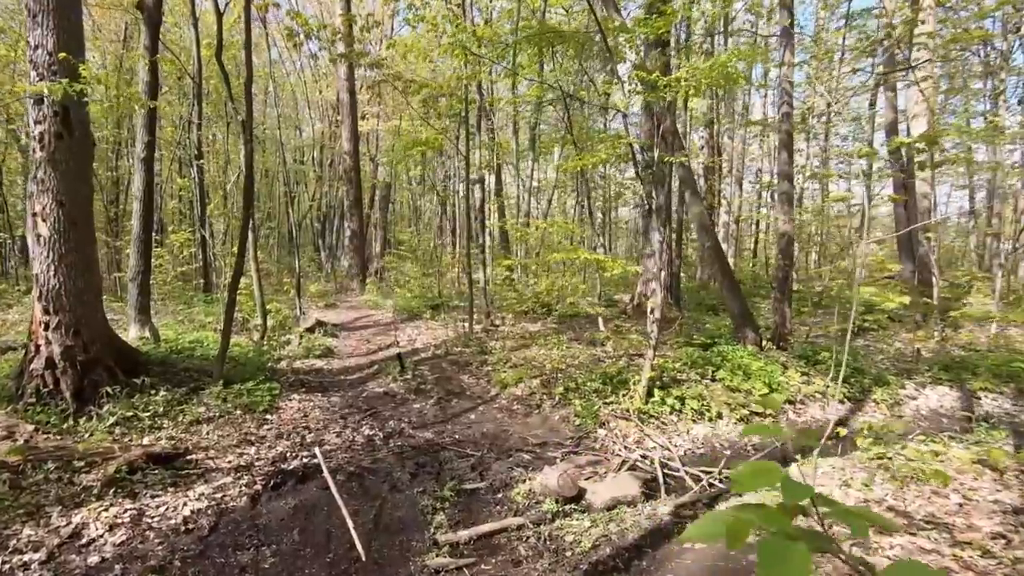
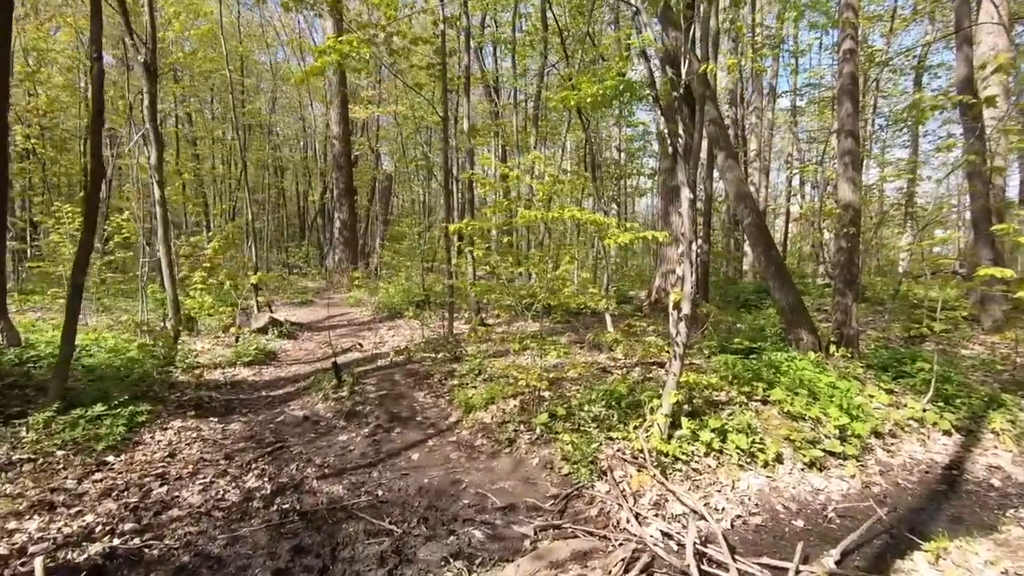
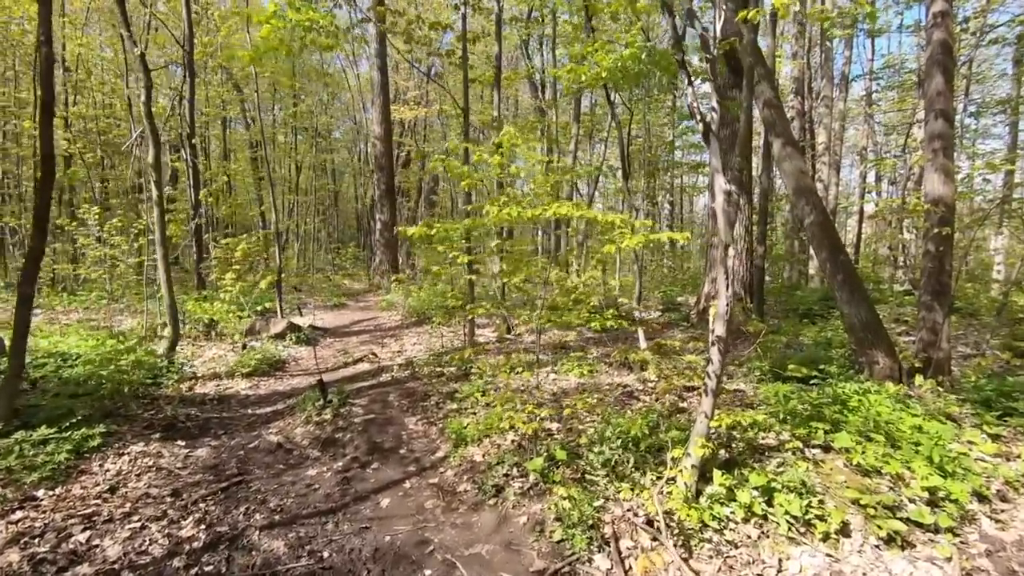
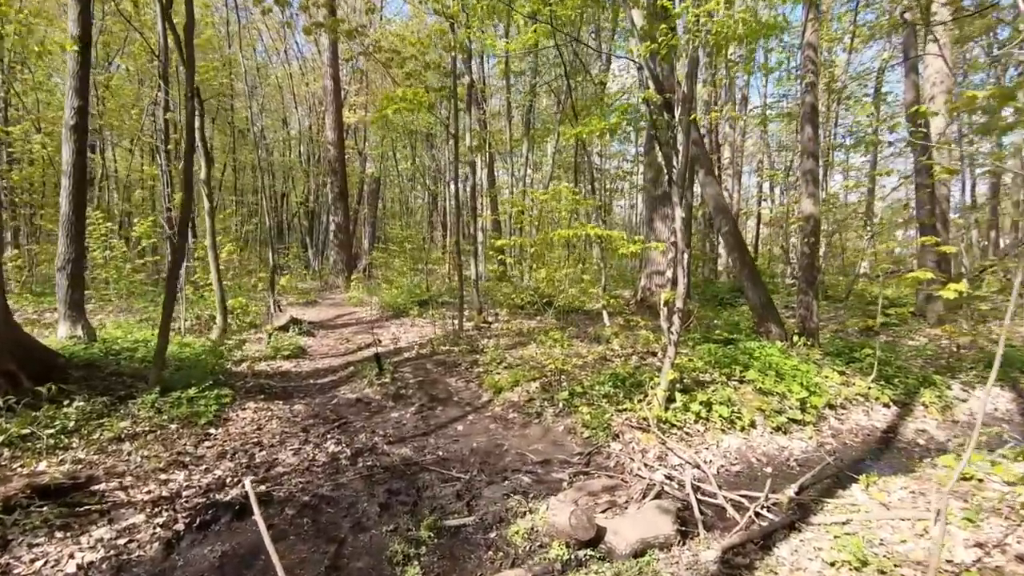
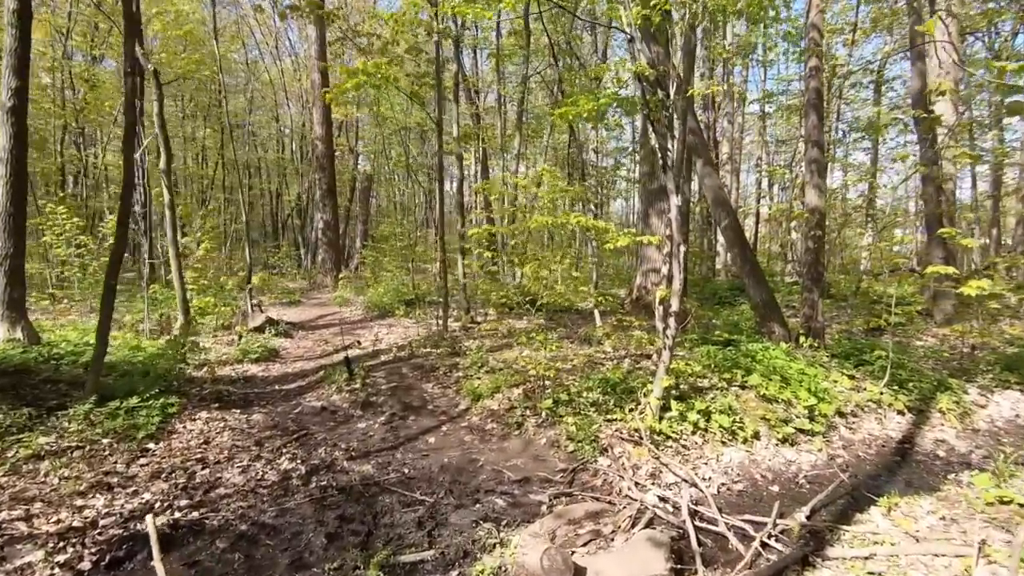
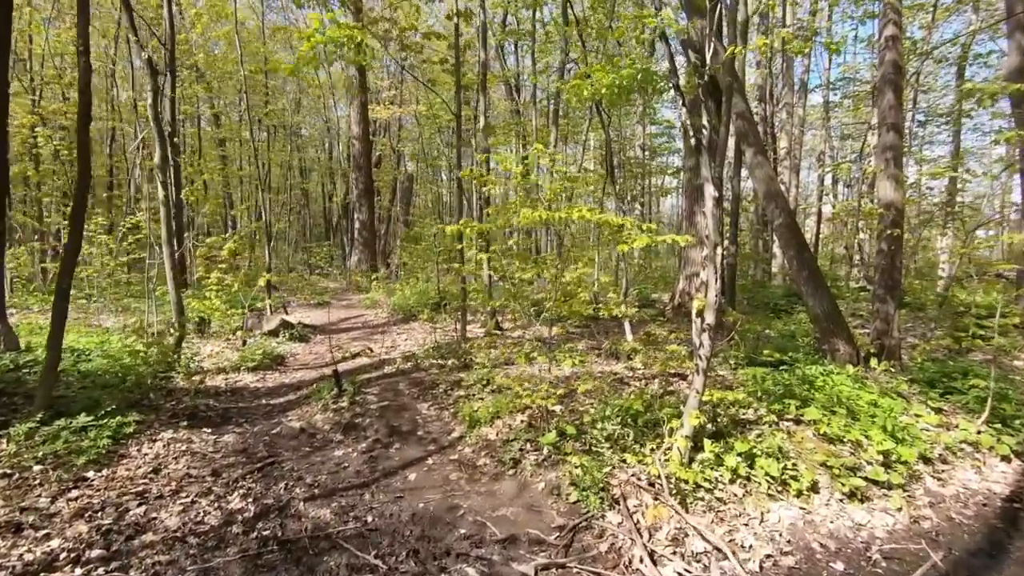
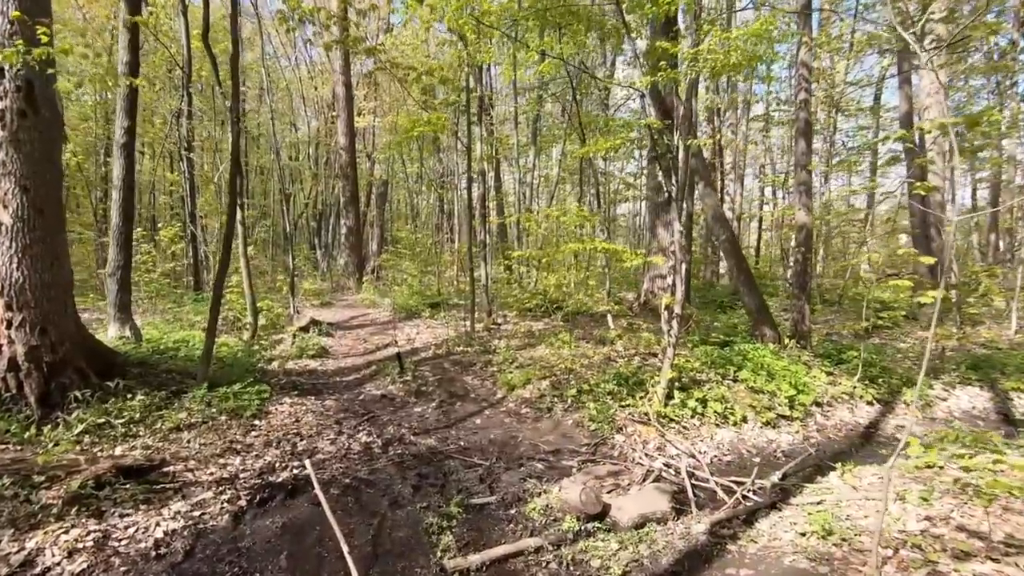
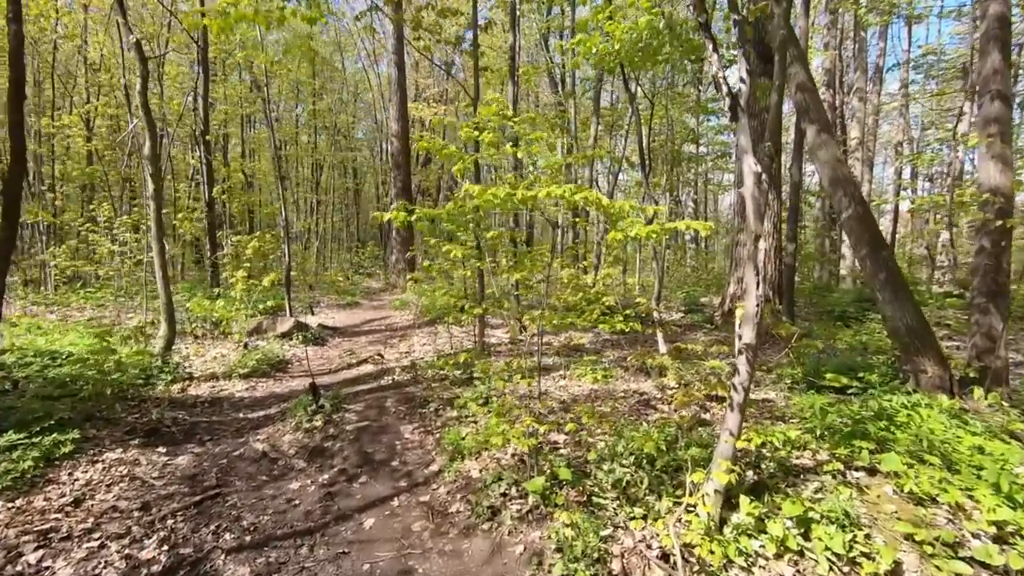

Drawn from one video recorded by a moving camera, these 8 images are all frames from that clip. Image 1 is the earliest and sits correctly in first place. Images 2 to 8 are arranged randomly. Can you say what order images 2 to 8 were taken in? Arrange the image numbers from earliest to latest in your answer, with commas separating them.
7, 4, 5, 2, 6, 3, 8
